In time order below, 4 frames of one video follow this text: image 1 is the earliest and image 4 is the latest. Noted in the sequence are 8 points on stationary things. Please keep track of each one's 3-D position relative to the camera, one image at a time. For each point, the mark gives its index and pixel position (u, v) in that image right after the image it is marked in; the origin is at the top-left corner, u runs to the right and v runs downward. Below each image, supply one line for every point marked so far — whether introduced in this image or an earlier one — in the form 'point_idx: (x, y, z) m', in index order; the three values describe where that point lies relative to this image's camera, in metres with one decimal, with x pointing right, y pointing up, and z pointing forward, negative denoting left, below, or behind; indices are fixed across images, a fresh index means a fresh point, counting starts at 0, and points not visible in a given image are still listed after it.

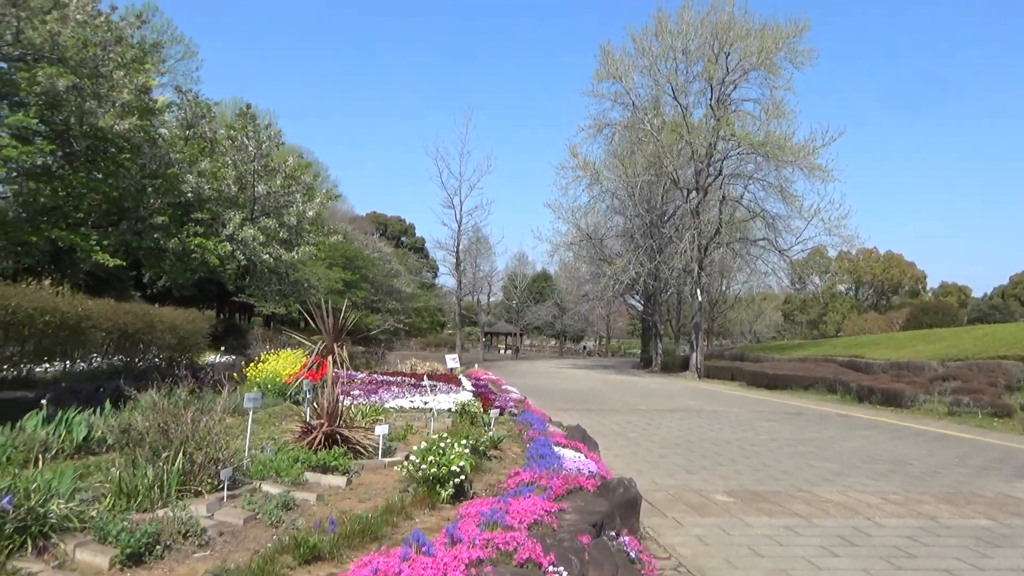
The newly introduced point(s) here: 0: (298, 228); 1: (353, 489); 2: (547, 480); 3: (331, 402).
0: (-5.5, +1.6, +19.4) m
1: (-1.1, -1.4, +5.2) m
2: (+0.2, -1.3, +5.1) m
3: (-1.5, -1.0, +6.4) m
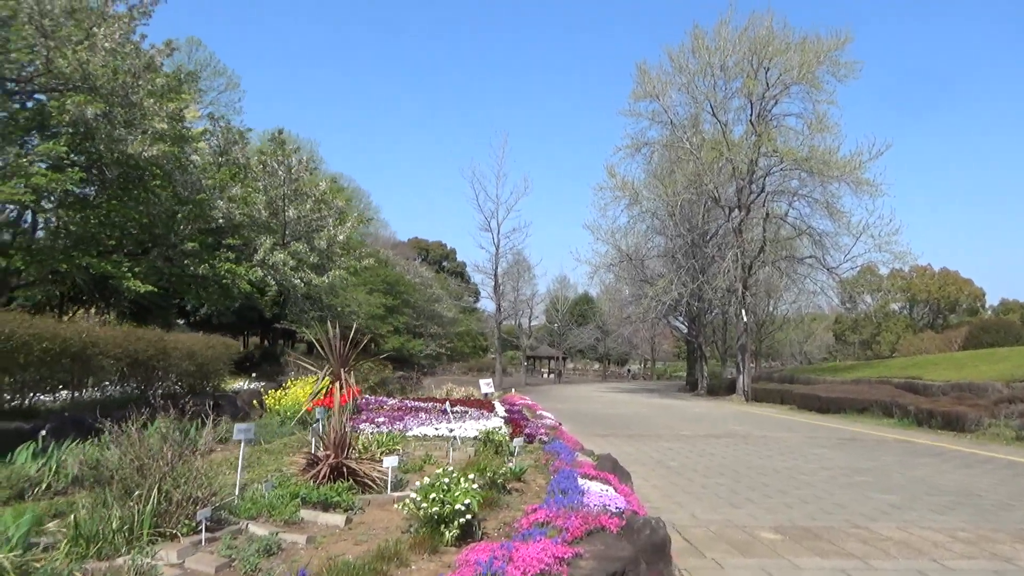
0: (-4.7, +1.0, +19.2) m
1: (-1.0, -1.5, +4.7) m
2: (+0.3, -1.4, +4.6) m
3: (-1.3, -1.1, +5.9) m
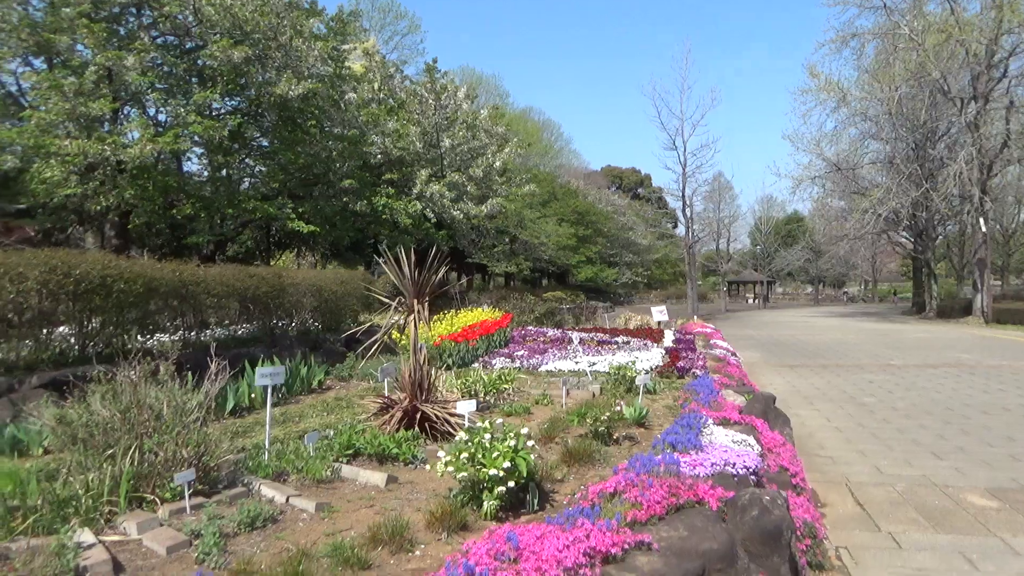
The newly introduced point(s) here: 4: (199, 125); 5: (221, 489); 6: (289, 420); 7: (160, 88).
0: (-0.6, +2.7, +18.6) m
1: (-0.6, -1.0, +3.9) m
2: (+0.6, -0.9, +3.4) m
3: (-0.7, -0.6, +5.1) m
4: (-5.2, +2.7, +12.7) m
5: (-1.4, -1.0, +3.6) m
6: (-1.7, -1.0, +5.7) m
7: (-6.0, +3.4, +12.9) m
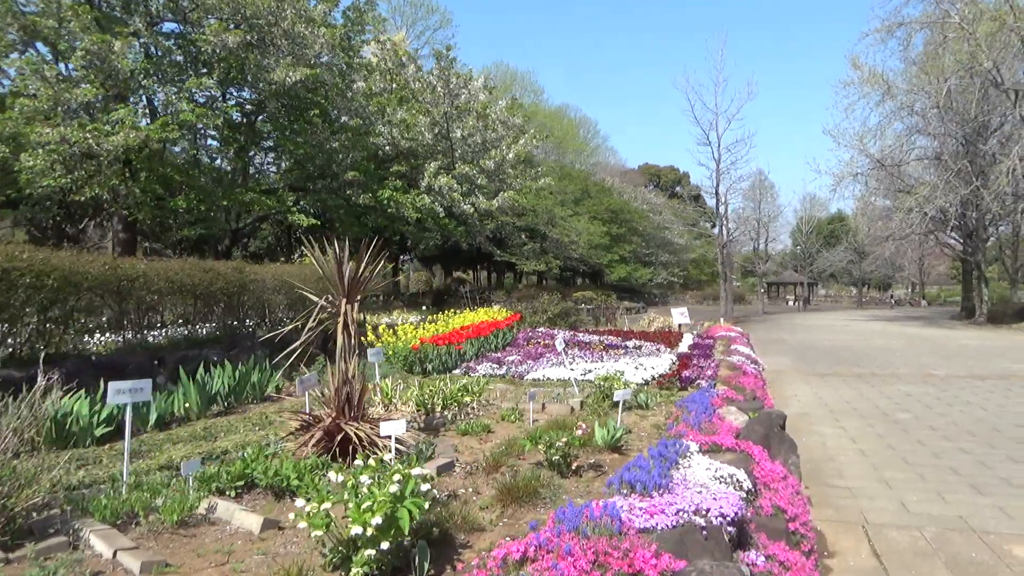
0: (-0.2, +2.7, +17.8) m
1: (-1.0, -1.0, +3.1) m
2: (+0.2, -0.9, +2.6) m
3: (-1.0, -0.6, +4.4) m
4: (-5.1, +2.8, +12.2) m
5: (-1.8, -0.9, +2.8) m
6: (-2.0, -1.0, +4.9) m
7: (-5.9, +3.5, +12.4) m
